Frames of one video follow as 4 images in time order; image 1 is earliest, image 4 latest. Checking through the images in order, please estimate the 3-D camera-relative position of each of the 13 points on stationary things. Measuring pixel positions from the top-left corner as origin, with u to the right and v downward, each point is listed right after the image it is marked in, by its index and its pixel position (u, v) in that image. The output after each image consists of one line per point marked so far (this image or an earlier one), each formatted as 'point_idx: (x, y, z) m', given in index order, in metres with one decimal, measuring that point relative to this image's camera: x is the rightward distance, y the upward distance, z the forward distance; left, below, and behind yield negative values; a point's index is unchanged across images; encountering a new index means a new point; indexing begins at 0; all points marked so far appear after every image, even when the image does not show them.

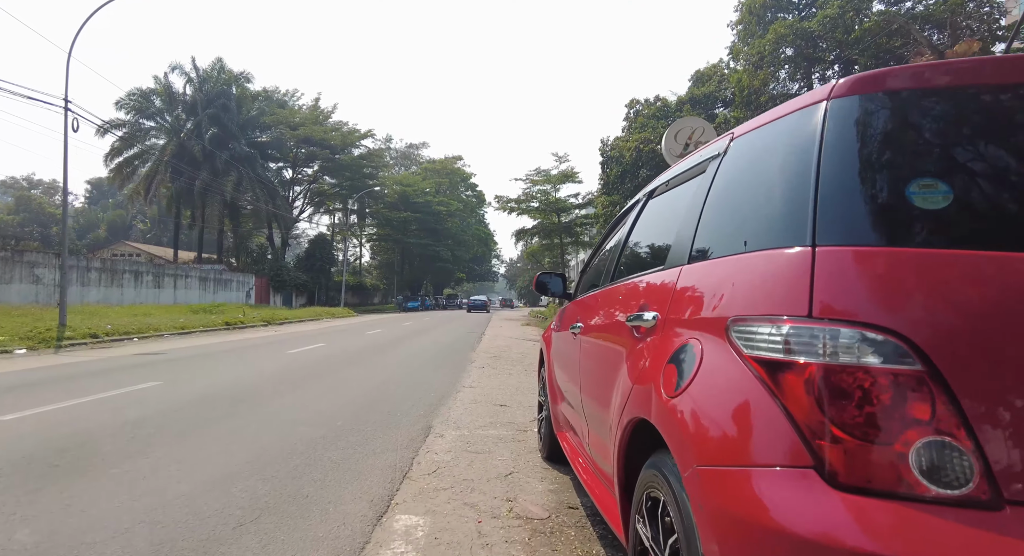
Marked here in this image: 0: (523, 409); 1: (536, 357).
0: (+0.1, -1.5, +6.3) m
1: (+0.5, -1.9, +13.1) m
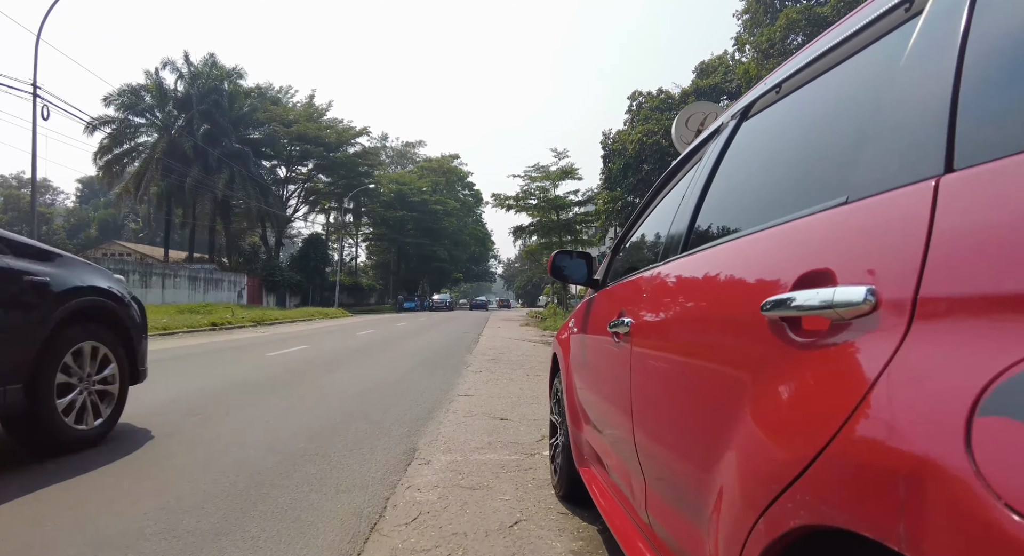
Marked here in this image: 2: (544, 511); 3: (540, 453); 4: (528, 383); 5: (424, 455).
0: (+0.1, -1.4, +5.3) m
1: (+0.5, -1.8, +12.1) m
2: (+0.2, -1.3, +3.2) m
3: (+0.2, -1.4, +4.3) m
4: (+0.2, -1.6, +8.4) m
5: (-0.7, -1.3, +4.2) m
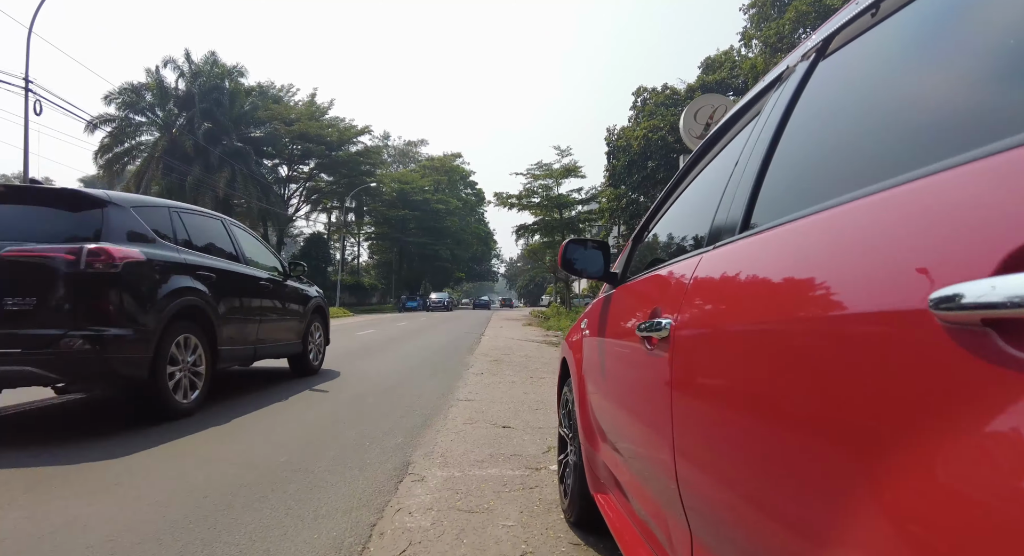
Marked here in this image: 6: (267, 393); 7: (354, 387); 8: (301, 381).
0: (+0.2, -1.4, +4.9) m
1: (+0.6, -1.7, +11.6) m
2: (+0.2, -1.3, +2.7) m
3: (+0.2, -1.3, +3.9) m
4: (+0.3, -1.6, +8.0) m
5: (-0.6, -1.3, +3.8) m
6: (-3.1, -1.4, +7.0) m
7: (-2.1, -1.5, +7.5) m
8: (-3.1, -1.5, +8.2) m
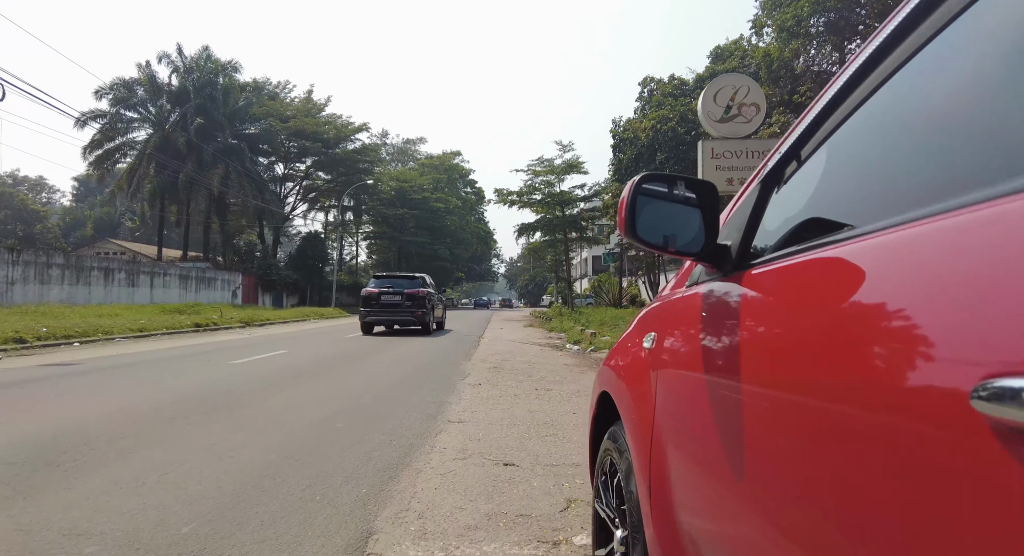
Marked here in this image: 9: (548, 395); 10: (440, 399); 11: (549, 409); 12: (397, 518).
0: (+0.2, -1.3, +3.7) m
1: (+0.6, -1.7, +10.5) m
2: (+0.2, -1.2, +1.6) m
3: (+0.3, -1.3, +2.7) m
4: (+0.3, -1.5, +6.8) m
5: (-0.6, -1.2, +2.6) m
6: (-3.0, -1.4, +5.8) m
7: (-2.1, -1.4, +6.3) m
8: (-3.0, -1.5, +7.0) m
9: (+0.5, -1.5, +7.3) m
10: (-0.8, -1.4, +6.5) m
11: (+0.4, -1.4, +6.1) m
12: (-0.6, -1.3, +2.9) m
